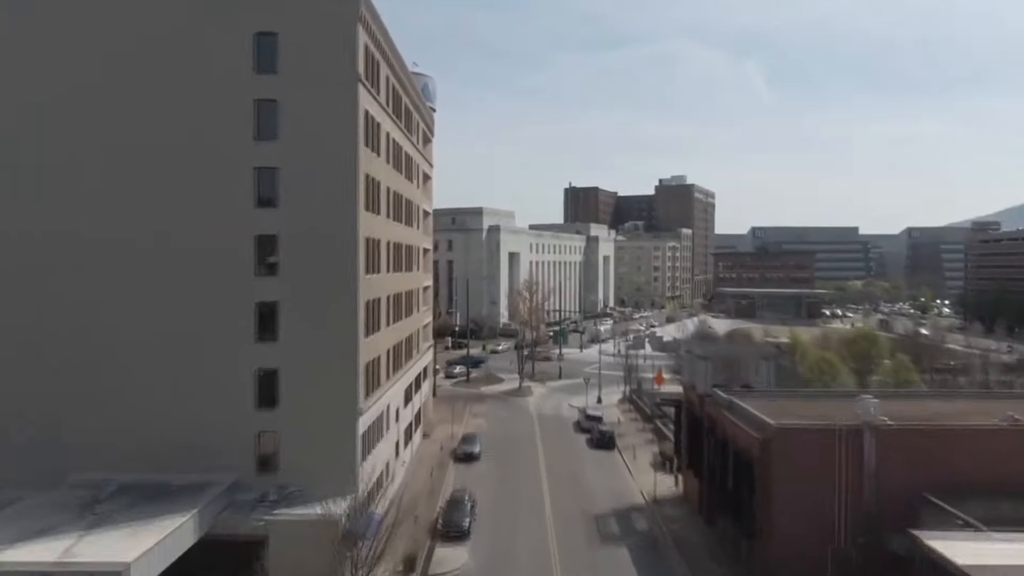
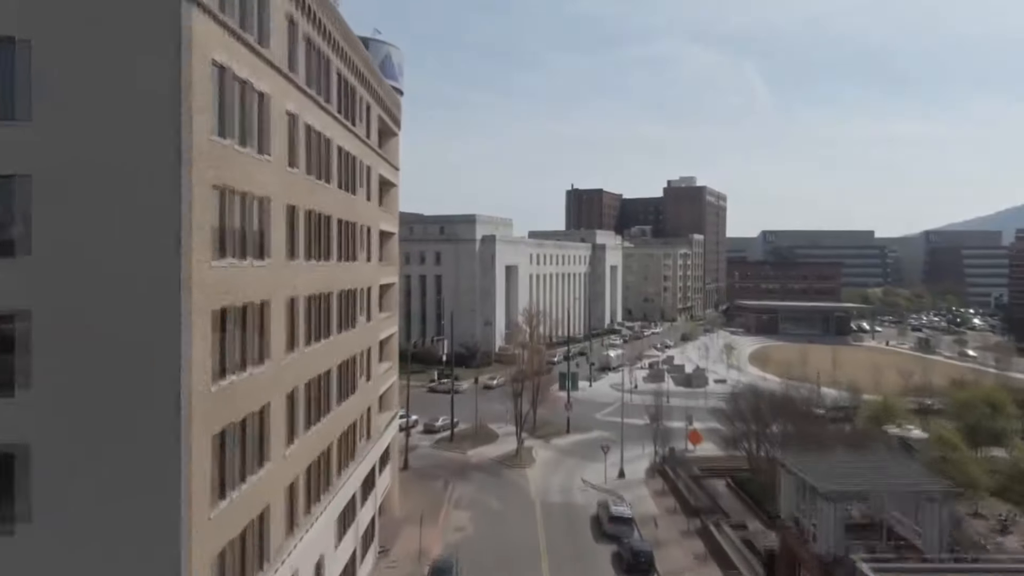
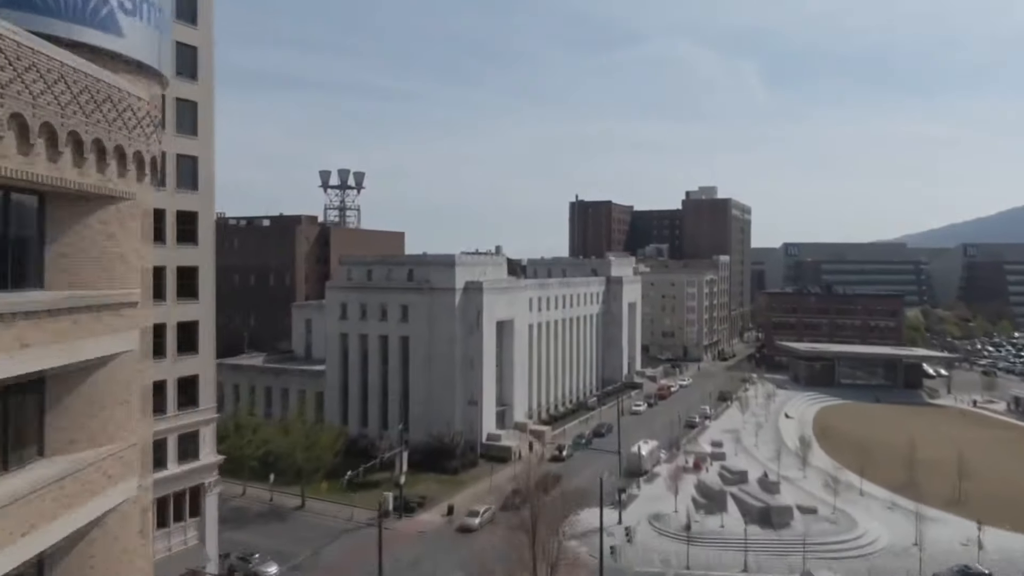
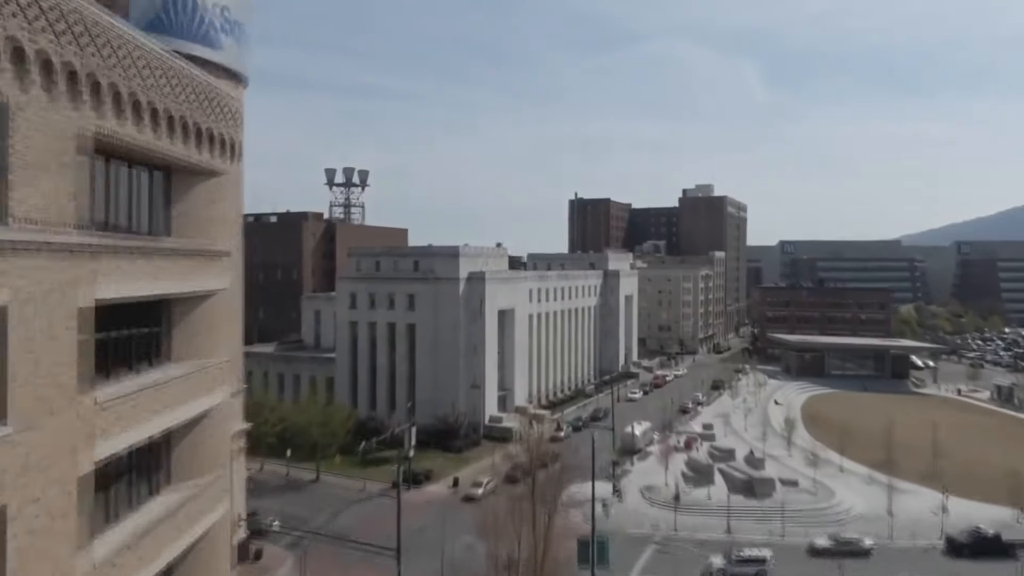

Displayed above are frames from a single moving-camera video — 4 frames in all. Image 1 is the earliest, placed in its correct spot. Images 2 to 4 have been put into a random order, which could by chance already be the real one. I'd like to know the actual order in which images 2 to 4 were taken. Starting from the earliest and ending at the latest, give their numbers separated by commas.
2, 4, 3
